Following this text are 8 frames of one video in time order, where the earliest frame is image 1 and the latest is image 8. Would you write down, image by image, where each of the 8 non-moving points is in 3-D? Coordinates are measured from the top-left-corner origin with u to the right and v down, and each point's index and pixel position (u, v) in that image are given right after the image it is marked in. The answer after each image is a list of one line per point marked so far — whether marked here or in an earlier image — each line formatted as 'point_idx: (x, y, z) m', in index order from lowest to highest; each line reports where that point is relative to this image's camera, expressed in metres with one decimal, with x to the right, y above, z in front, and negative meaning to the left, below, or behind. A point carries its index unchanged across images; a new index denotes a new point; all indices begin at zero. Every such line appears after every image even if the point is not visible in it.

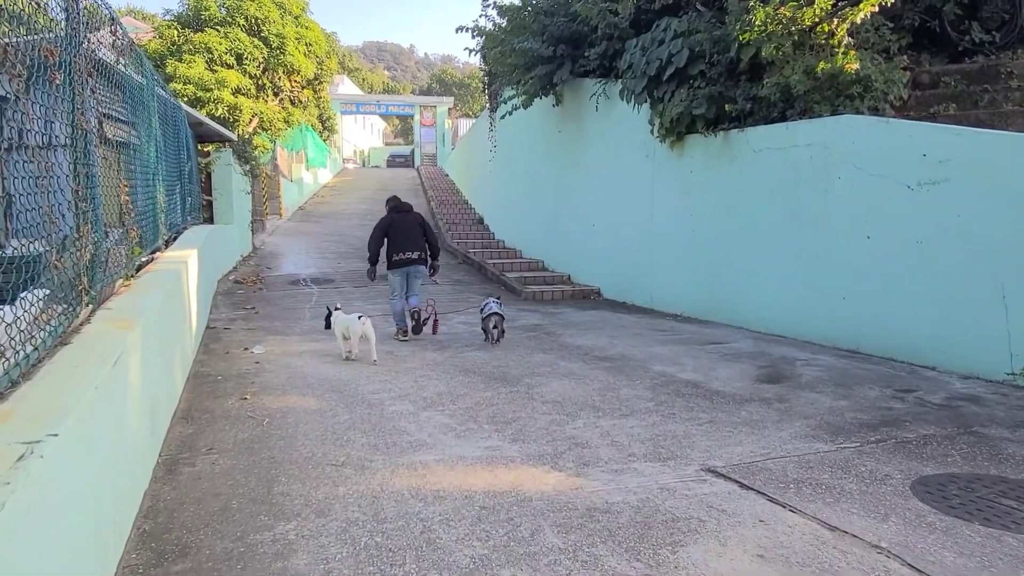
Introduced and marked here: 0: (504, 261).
0: (-0.1, +0.4, +10.4) m
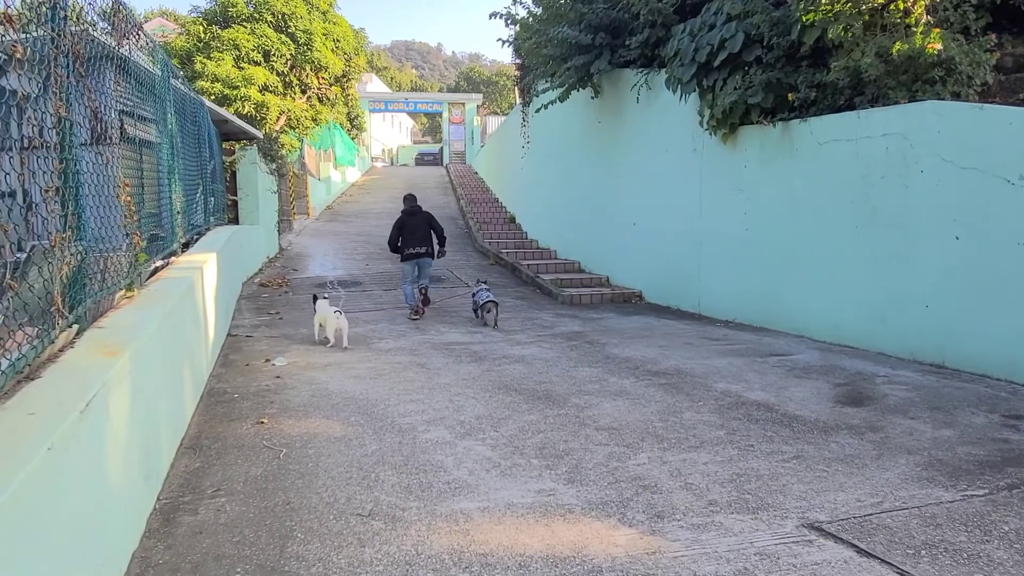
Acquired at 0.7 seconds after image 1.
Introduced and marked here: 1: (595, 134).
0: (+0.4, +0.4, +9.9) m
1: (+1.1, +2.0, +9.3) m
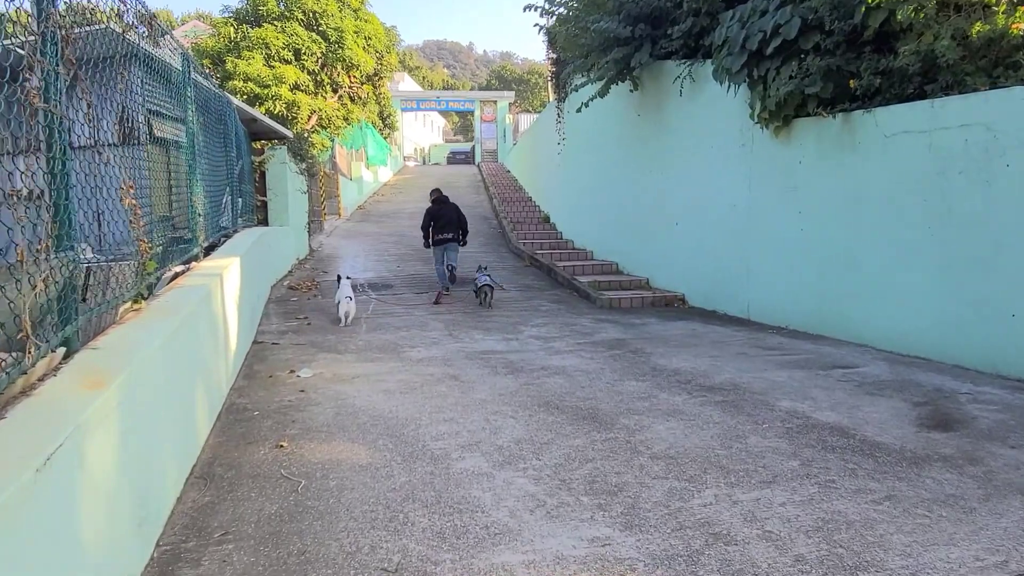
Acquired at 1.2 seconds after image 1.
0: (+0.8, +0.3, +9.6) m
1: (+1.5, +2.0, +8.9) m
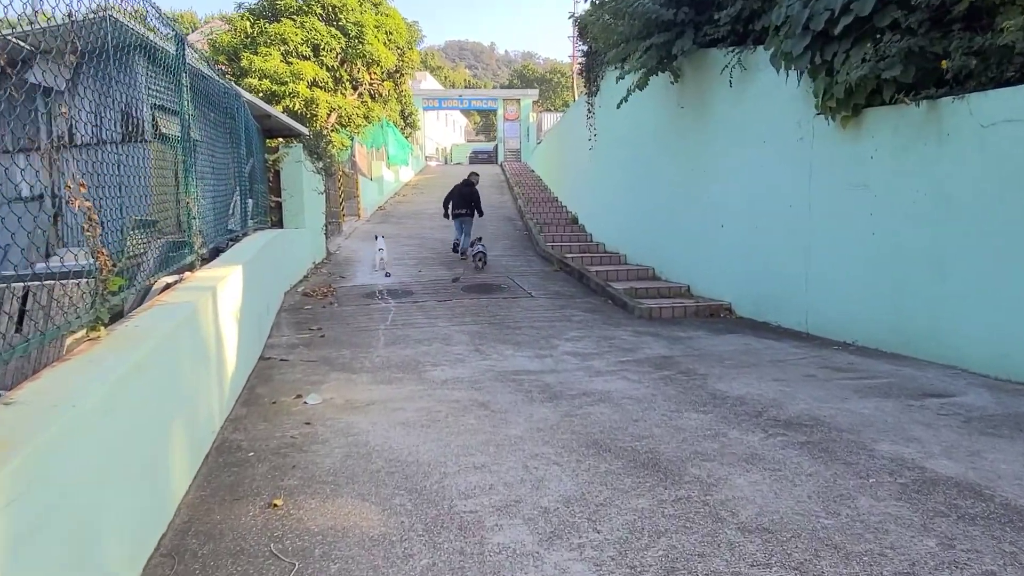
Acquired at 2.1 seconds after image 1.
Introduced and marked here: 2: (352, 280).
0: (+1.2, +0.2, +8.9) m
1: (+1.8, +1.9, +8.3) m
2: (-2.0, +0.1, +9.0) m
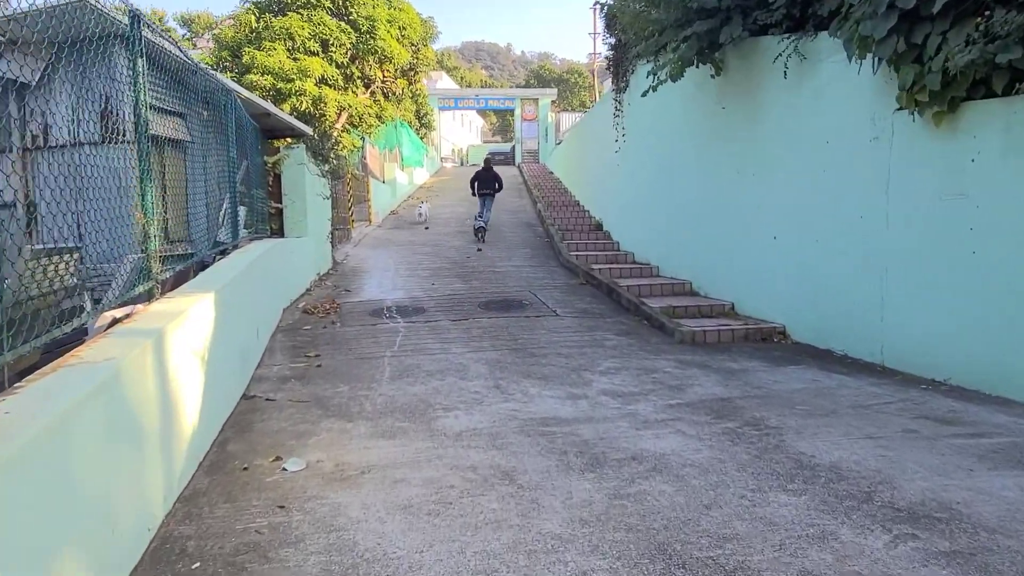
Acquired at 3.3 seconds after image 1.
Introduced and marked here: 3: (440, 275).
0: (+1.4, +0.1, +8.1) m
1: (+2.1, +1.7, +7.4) m
2: (-1.7, -0.1, +8.2) m
3: (-0.9, +0.2, +9.1) m
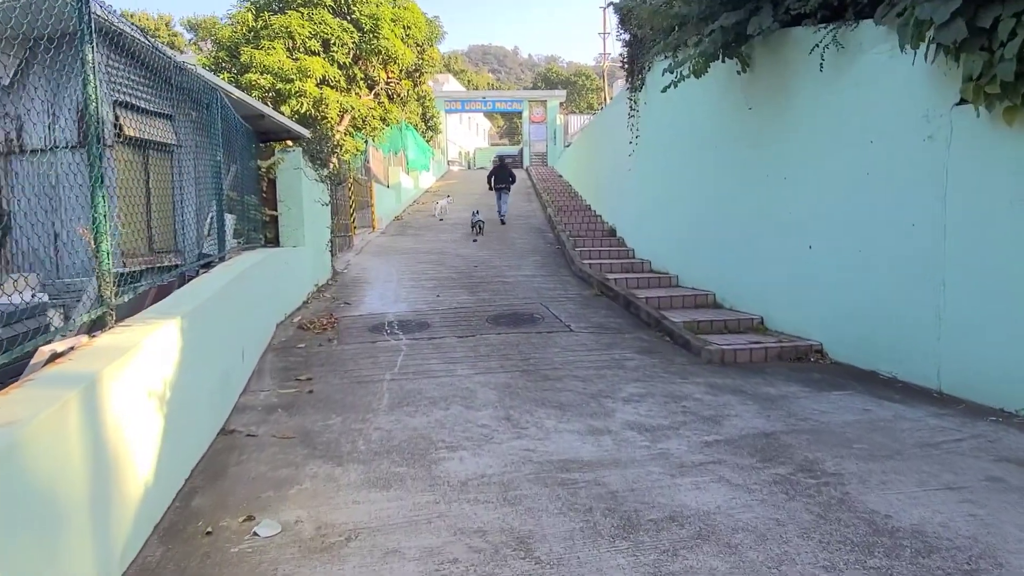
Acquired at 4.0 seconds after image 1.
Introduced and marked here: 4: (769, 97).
0: (+1.5, -0.1, +7.5) m
1: (+2.2, +1.6, +6.9) m
2: (-1.6, -0.2, +7.7) m
3: (-0.8, 0.0, +8.6) m
4: (+2.3, +1.7, +6.4) m
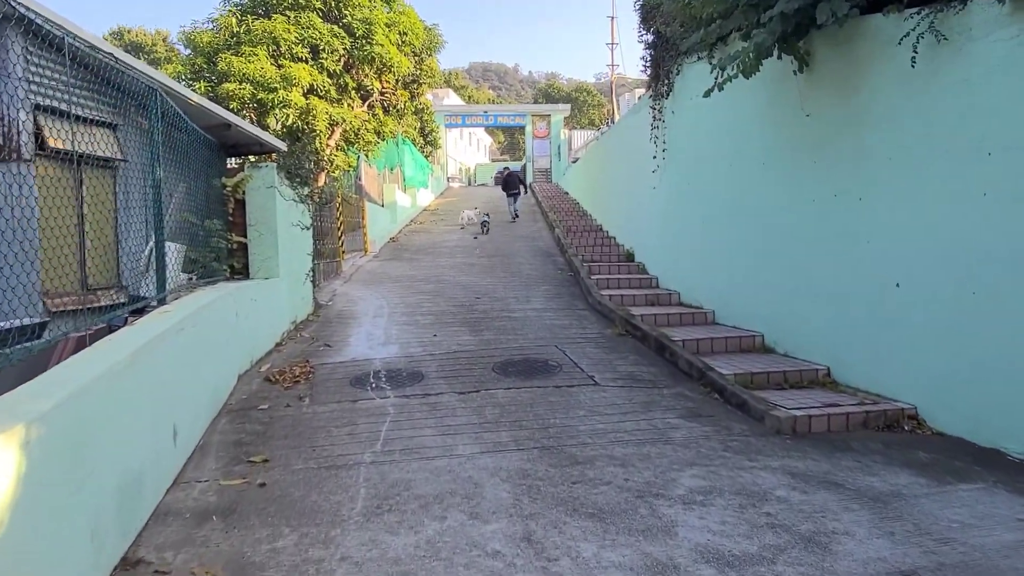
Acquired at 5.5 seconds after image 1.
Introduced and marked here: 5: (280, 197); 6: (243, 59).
0: (+1.6, -0.4, +6.4) m
1: (+2.3, +1.2, +5.7) m
2: (-1.5, -0.5, +6.5) m
3: (-0.7, -0.3, +7.4) m
4: (+2.4, +1.4, +5.3) m
5: (-2.2, +0.9, +7.0) m
6: (-3.9, +3.3, +10.5) m
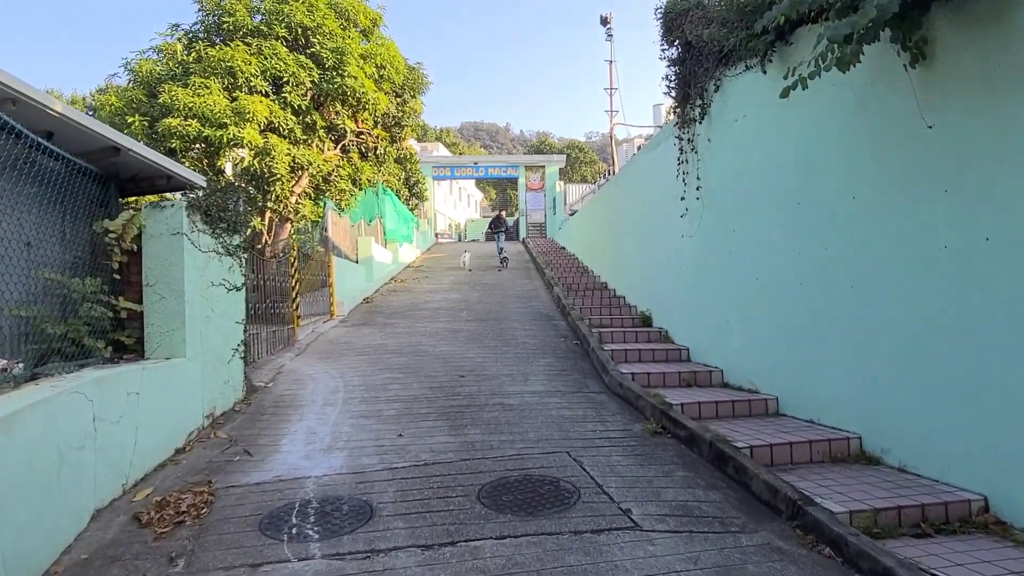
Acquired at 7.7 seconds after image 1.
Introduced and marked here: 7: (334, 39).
0: (+1.6, -0.9, +4.5) m
1: (+2.2, +0.8, +4.0) m
2: (-1.6, -1.1, +4.6) m
3: (-0.8, -1.0, +5.6) m
4: (+2.3, +0.9, +3.6) m
5: (-2.3, +0.3, +5.2) m
6: (-4.0, +2.5, +8.9) m
7: (-2.7, +3.7, +10.8) m
